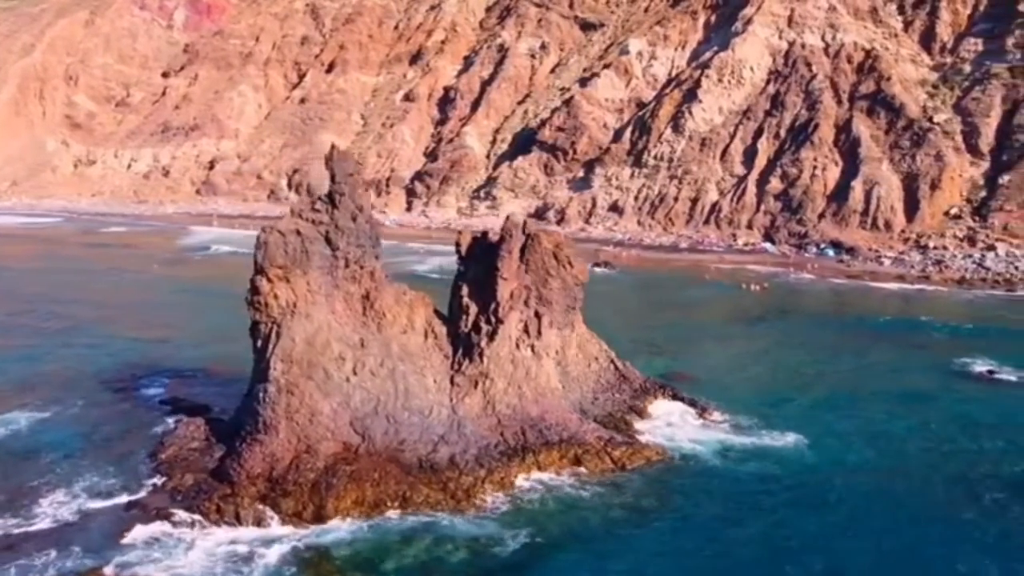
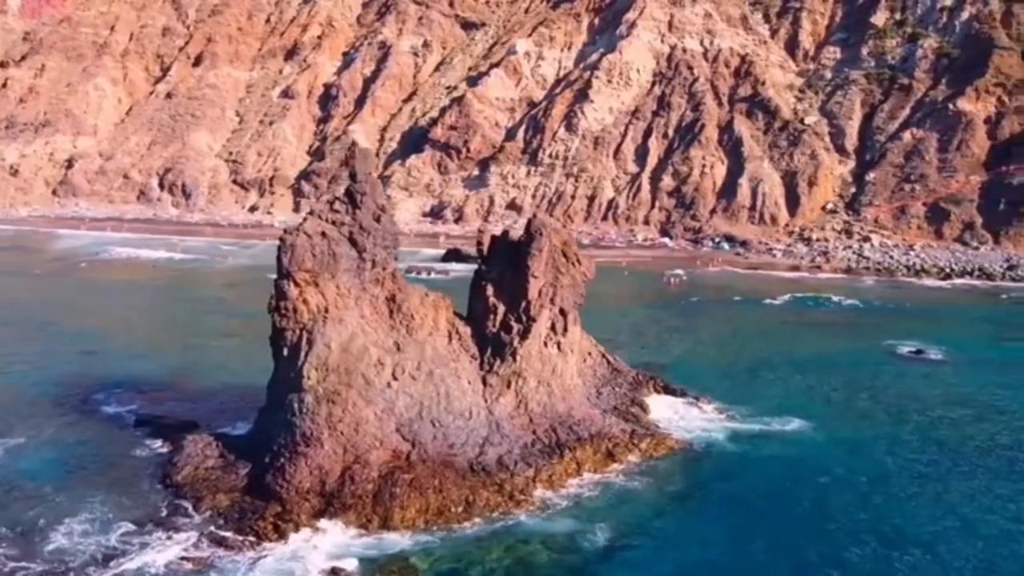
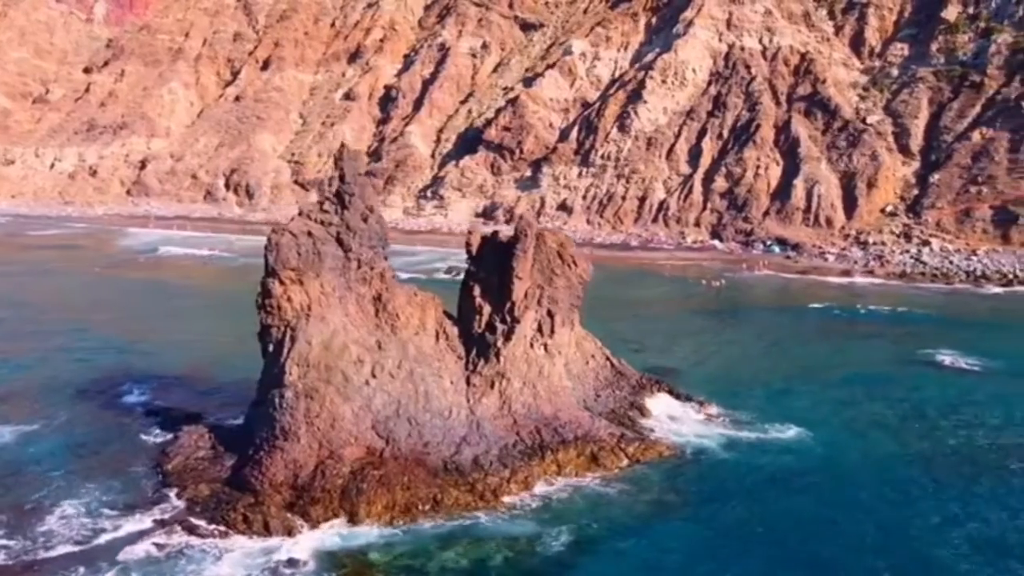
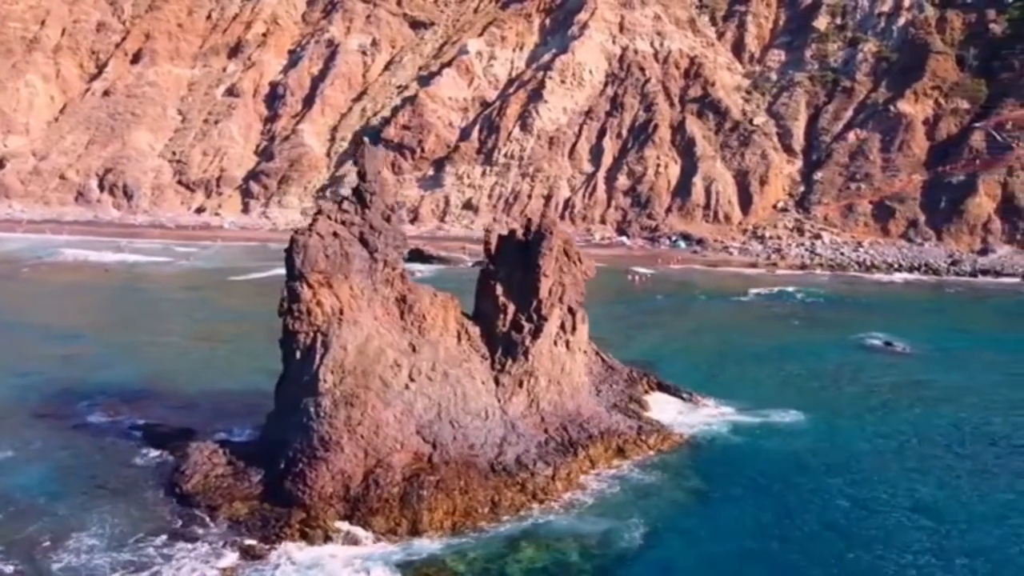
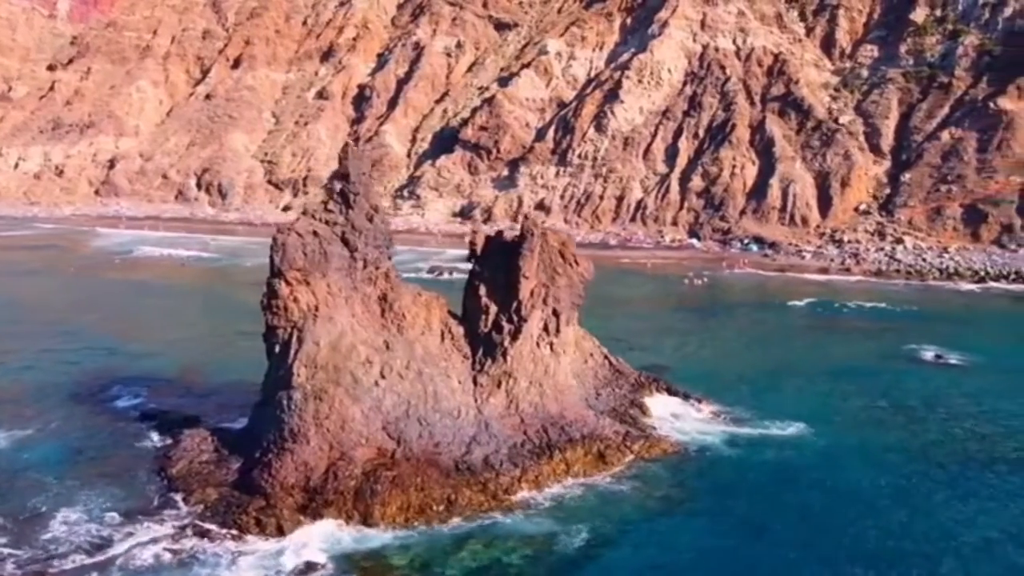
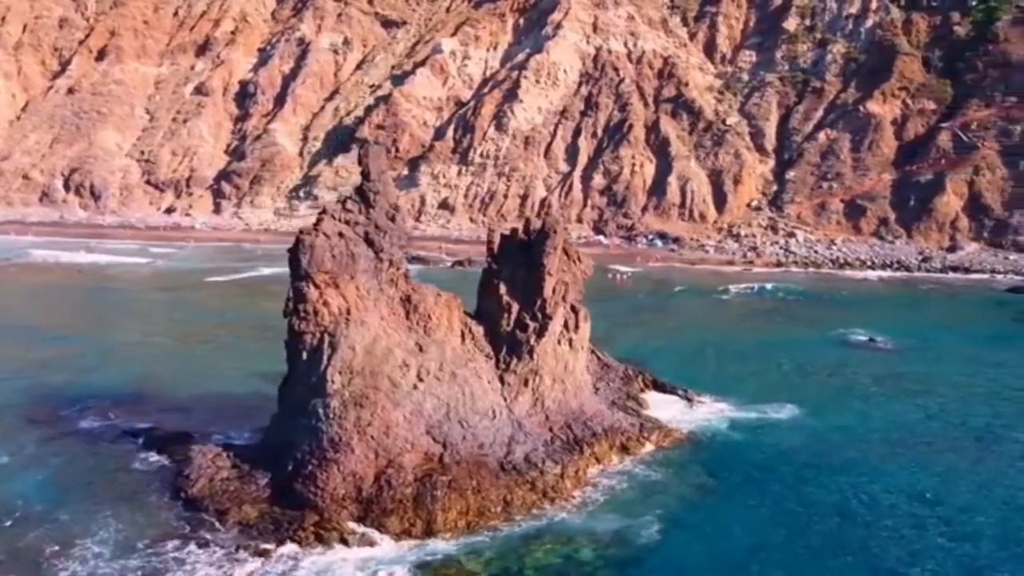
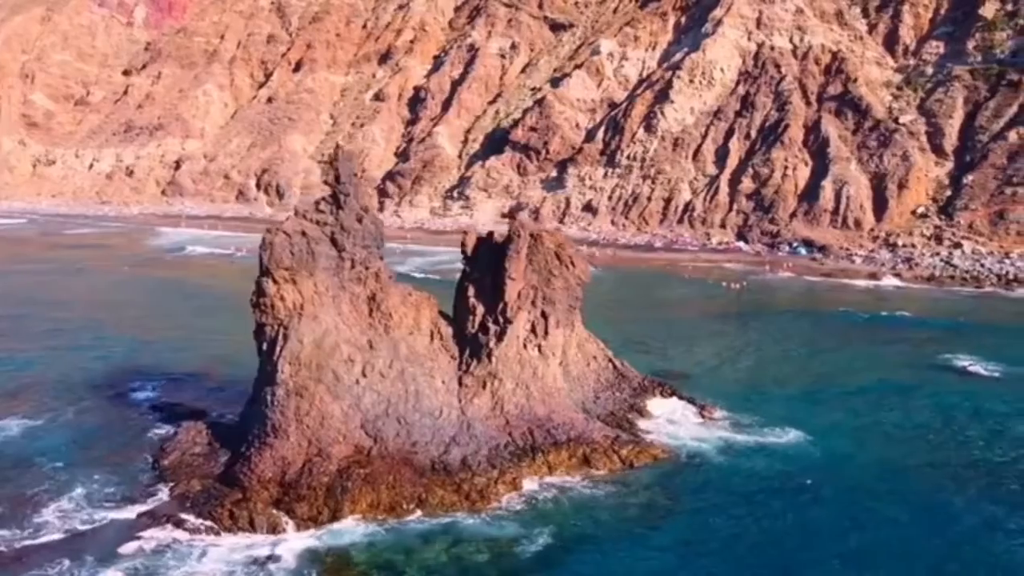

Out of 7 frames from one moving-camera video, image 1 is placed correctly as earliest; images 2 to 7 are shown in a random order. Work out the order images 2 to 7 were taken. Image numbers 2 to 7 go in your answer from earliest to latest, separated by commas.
7, 3, 5, 2, 4, 6
